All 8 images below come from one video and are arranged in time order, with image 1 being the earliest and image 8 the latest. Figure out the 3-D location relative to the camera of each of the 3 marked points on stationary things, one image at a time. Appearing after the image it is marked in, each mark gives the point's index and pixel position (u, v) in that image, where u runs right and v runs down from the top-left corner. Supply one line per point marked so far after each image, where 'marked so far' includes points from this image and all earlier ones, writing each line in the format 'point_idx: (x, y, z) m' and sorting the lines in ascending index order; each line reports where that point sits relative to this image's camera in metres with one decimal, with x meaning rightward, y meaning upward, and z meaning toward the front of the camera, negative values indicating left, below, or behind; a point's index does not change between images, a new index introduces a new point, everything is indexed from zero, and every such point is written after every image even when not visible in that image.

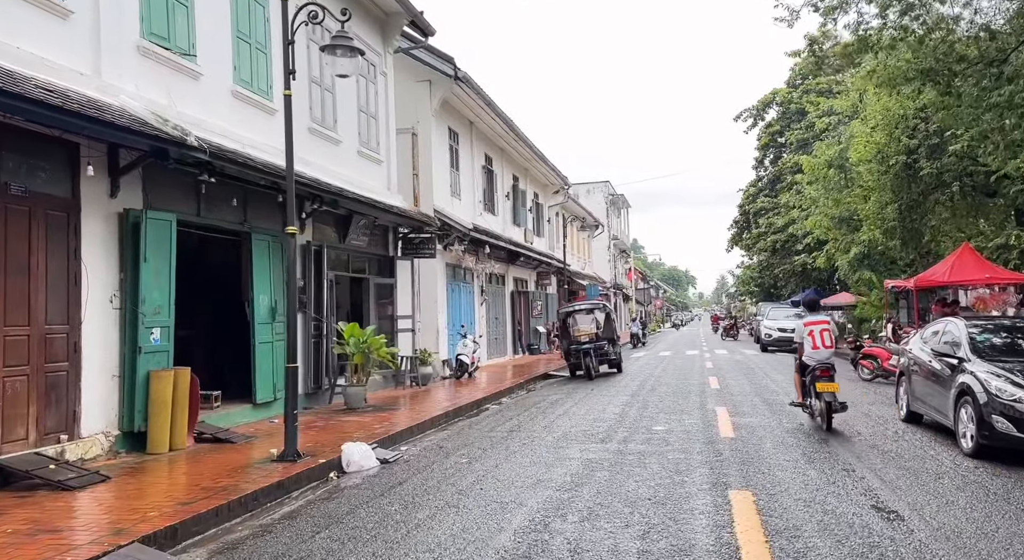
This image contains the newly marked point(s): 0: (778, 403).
0: (+4.0, -1.9, +12.1) m
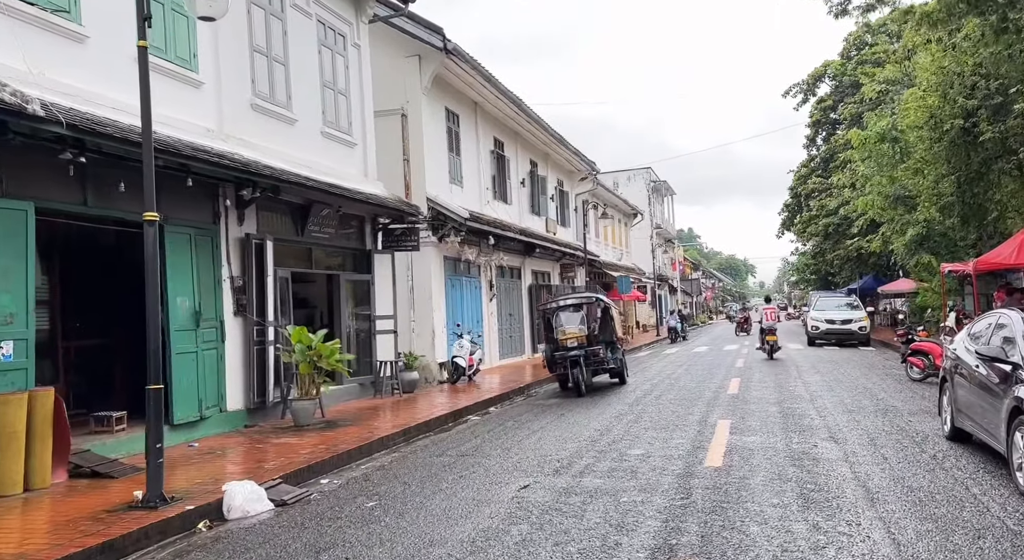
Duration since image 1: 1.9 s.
0: (+3.6, -1.7, +10.1) m
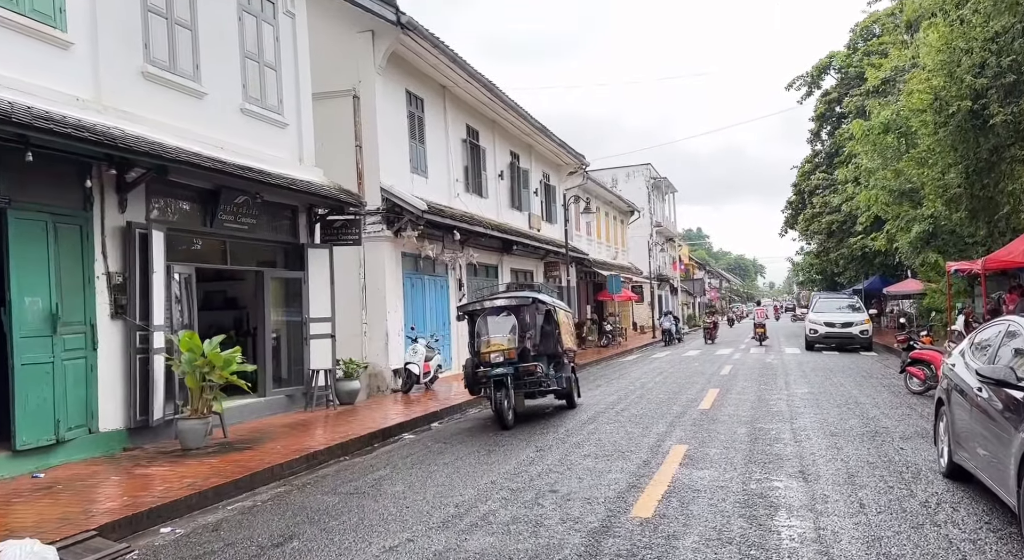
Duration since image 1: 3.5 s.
0: (+2.8, -1.7, +8.6) m
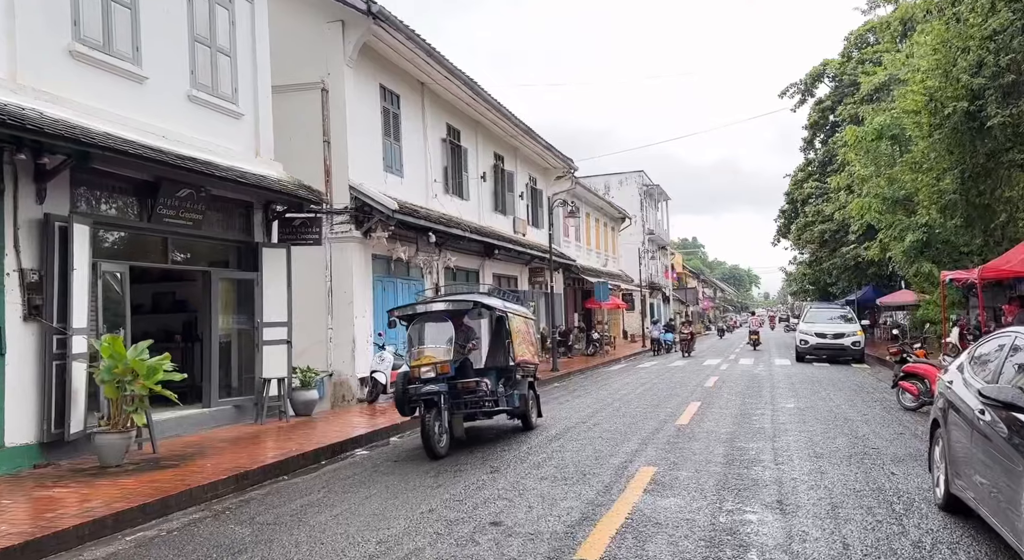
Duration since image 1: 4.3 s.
0: (+2.3, -1.7, +7.8) m
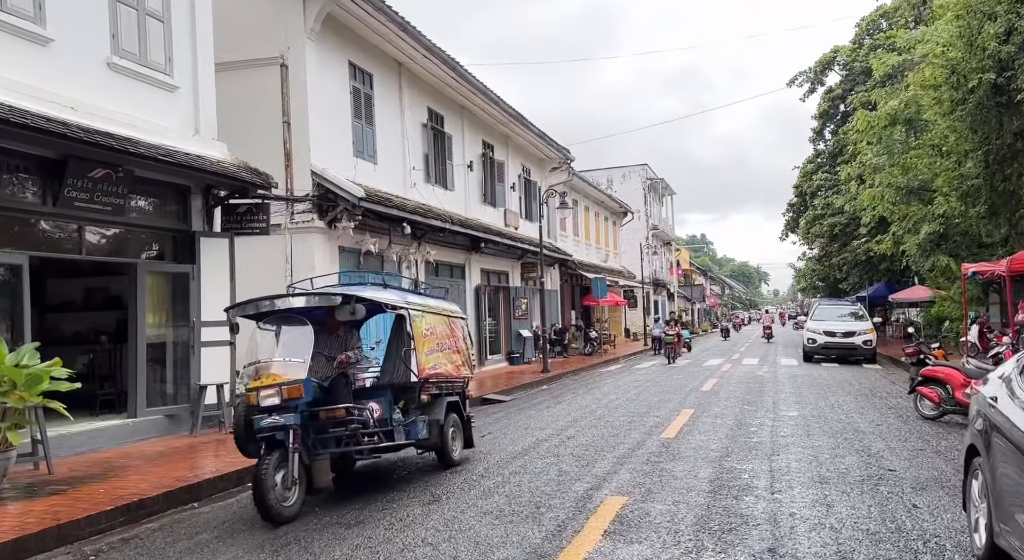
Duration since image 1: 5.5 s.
0: (+1.8, -1.7, +6.5) m
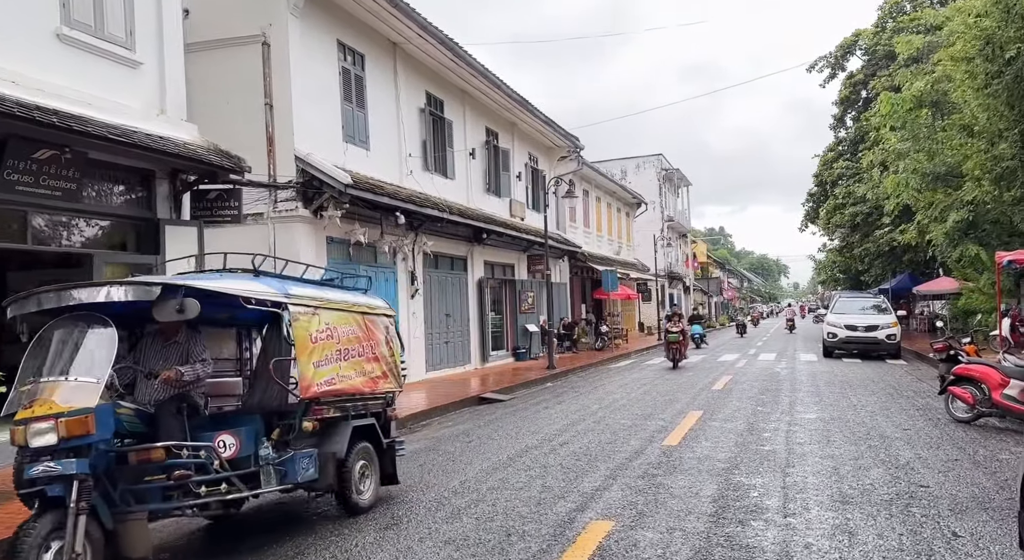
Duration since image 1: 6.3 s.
0: (+1.6, -1.6, +5.6) m
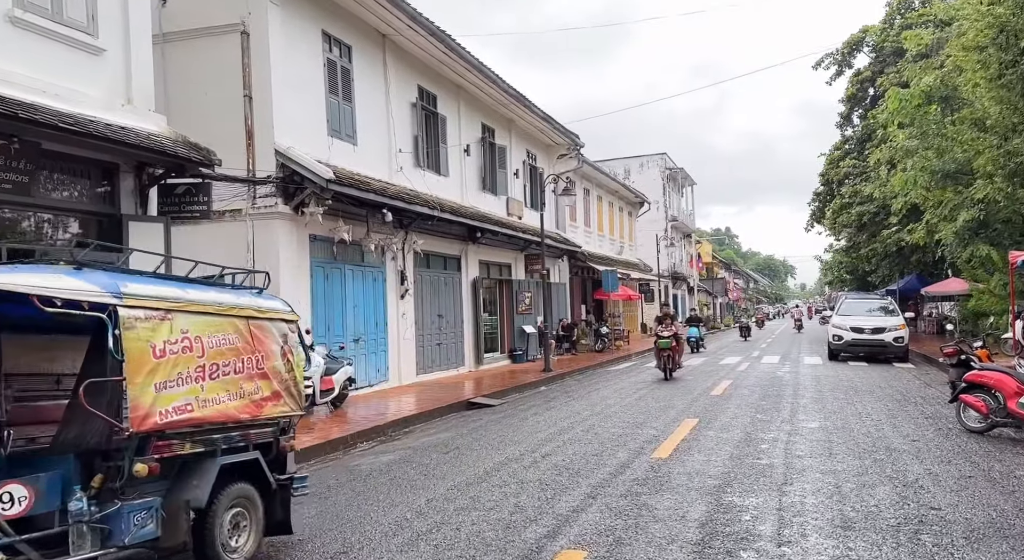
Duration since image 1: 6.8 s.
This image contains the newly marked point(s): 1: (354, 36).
0: (+1.4, -1.6, +5.0) m
1: (-2.9, +4.5, +14.7) m
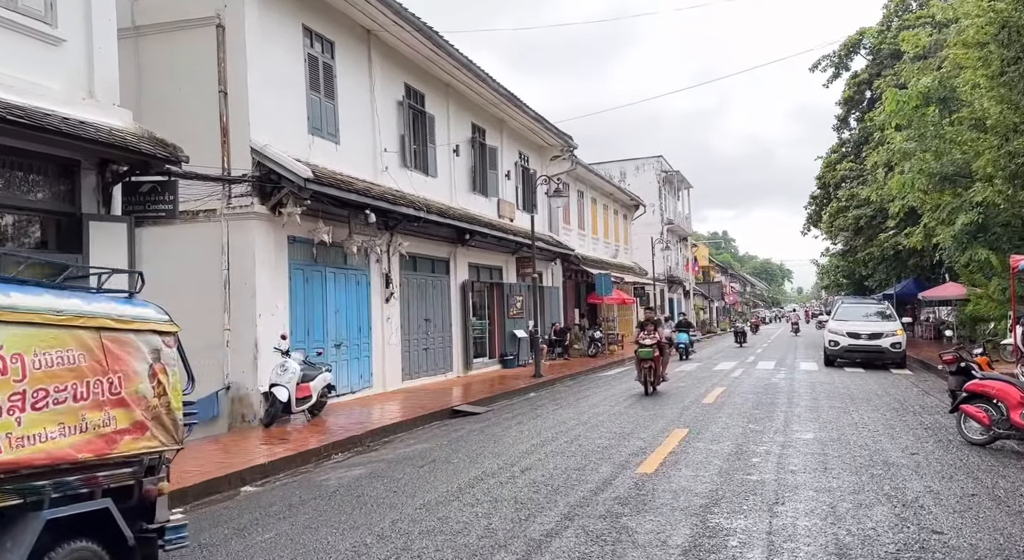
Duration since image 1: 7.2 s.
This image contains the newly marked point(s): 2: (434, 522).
0: (+1.2, -1.6, +4.6) m
1: (-3.1, +4.4, +14.3) m
2: (-0.5, -1.7, +5.7) m
